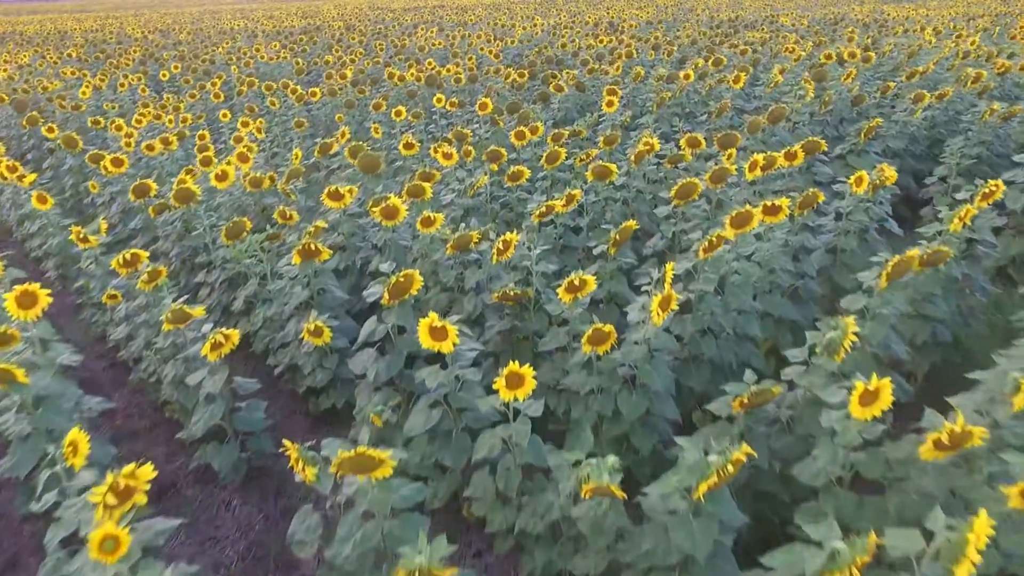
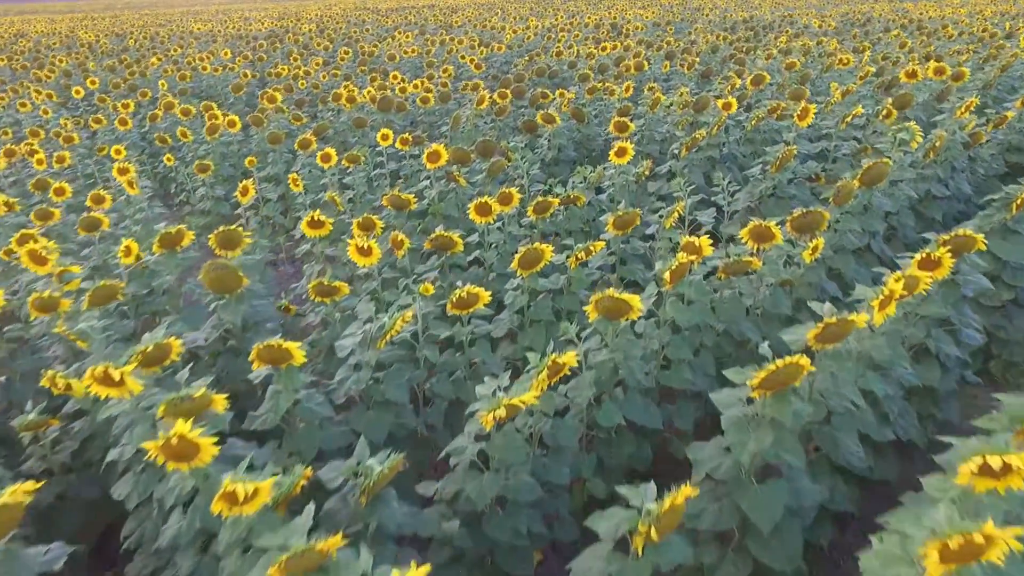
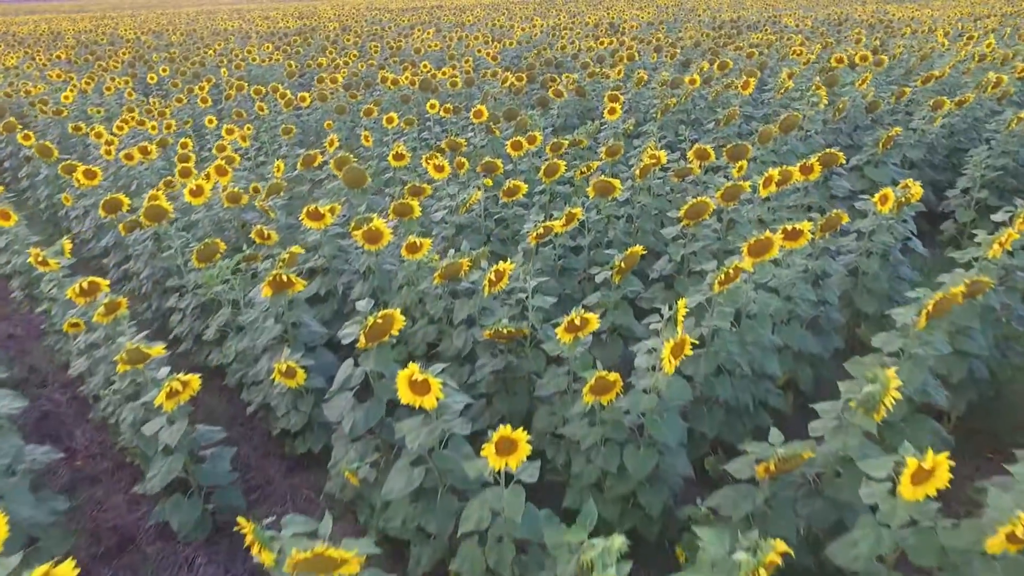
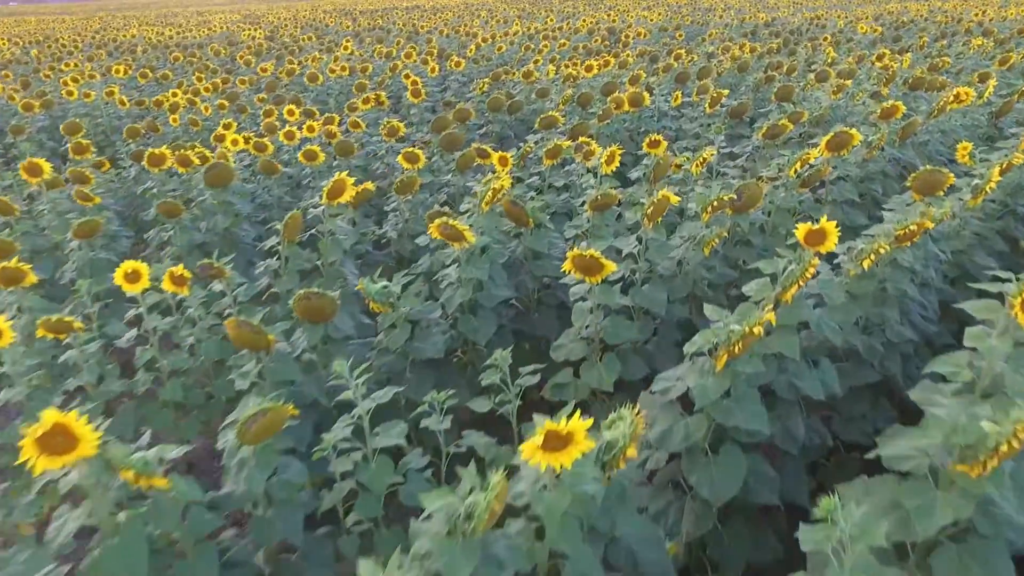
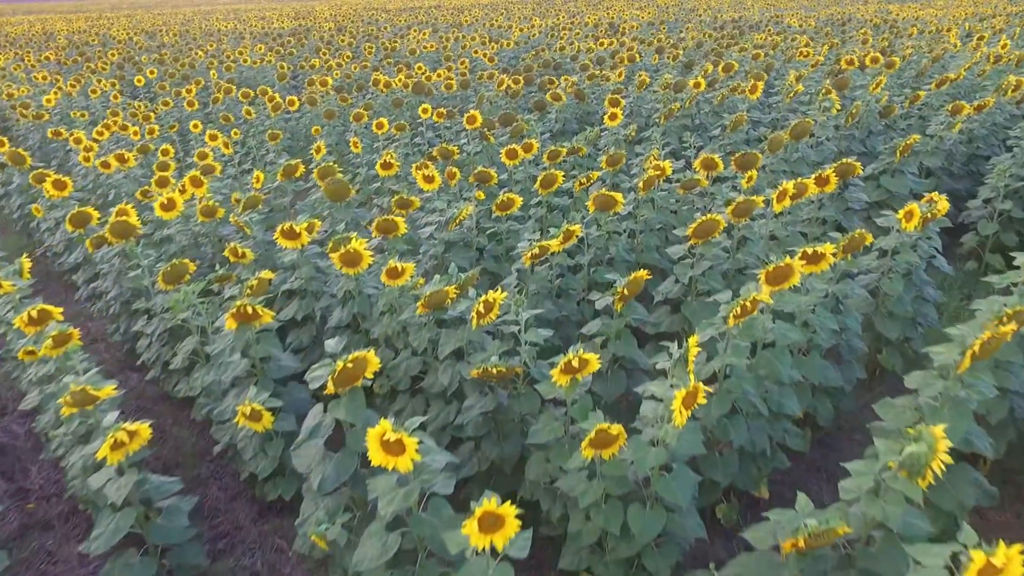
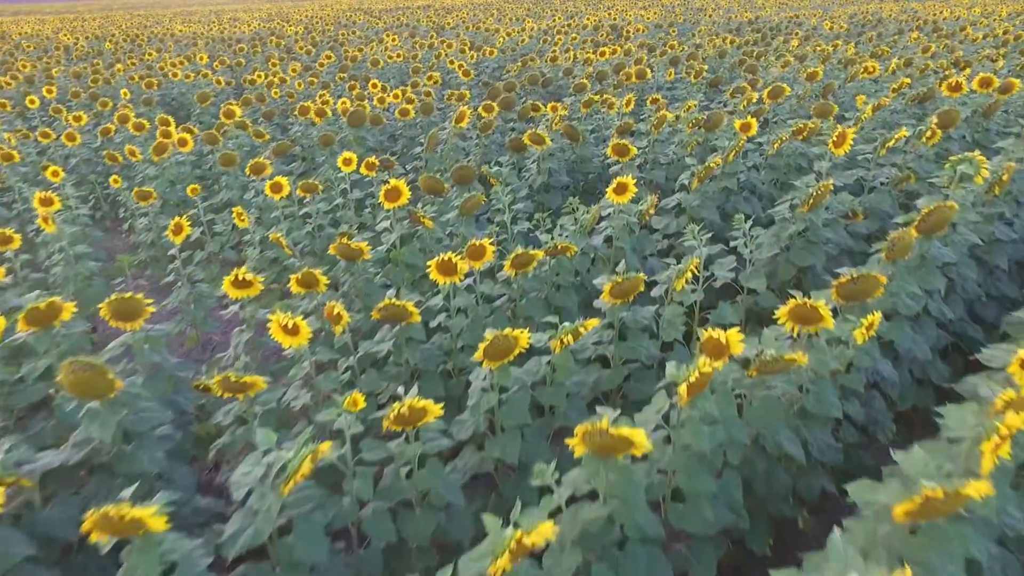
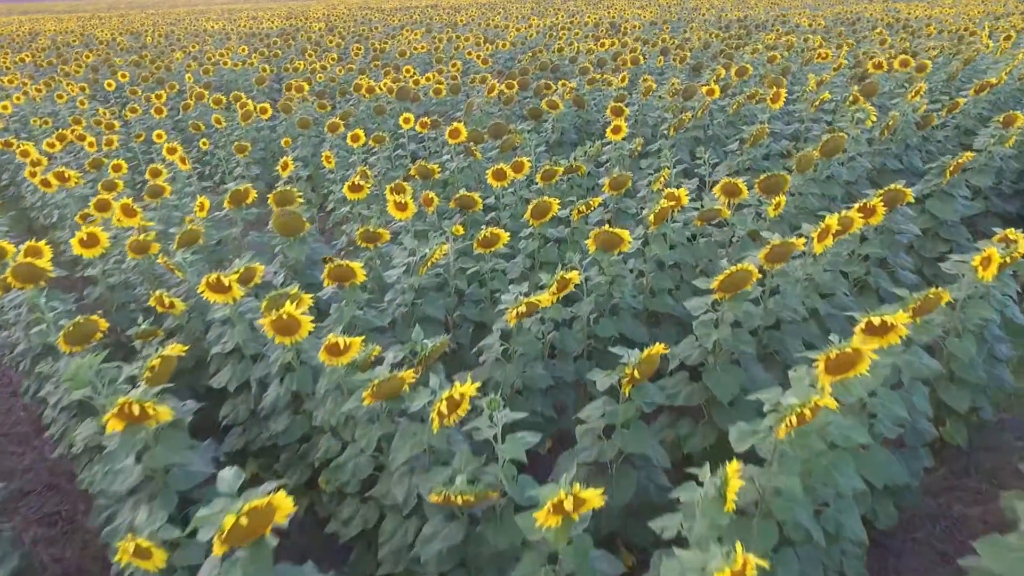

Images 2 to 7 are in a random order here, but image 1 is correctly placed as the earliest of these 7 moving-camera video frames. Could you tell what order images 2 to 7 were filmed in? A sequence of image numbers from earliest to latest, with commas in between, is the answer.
3, 5, 7, 2, 6, 4
